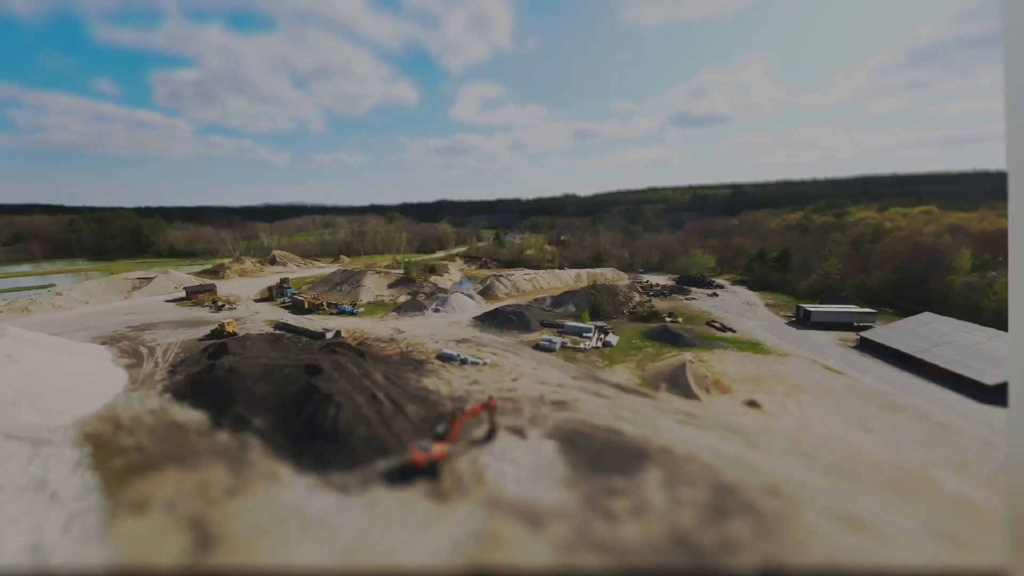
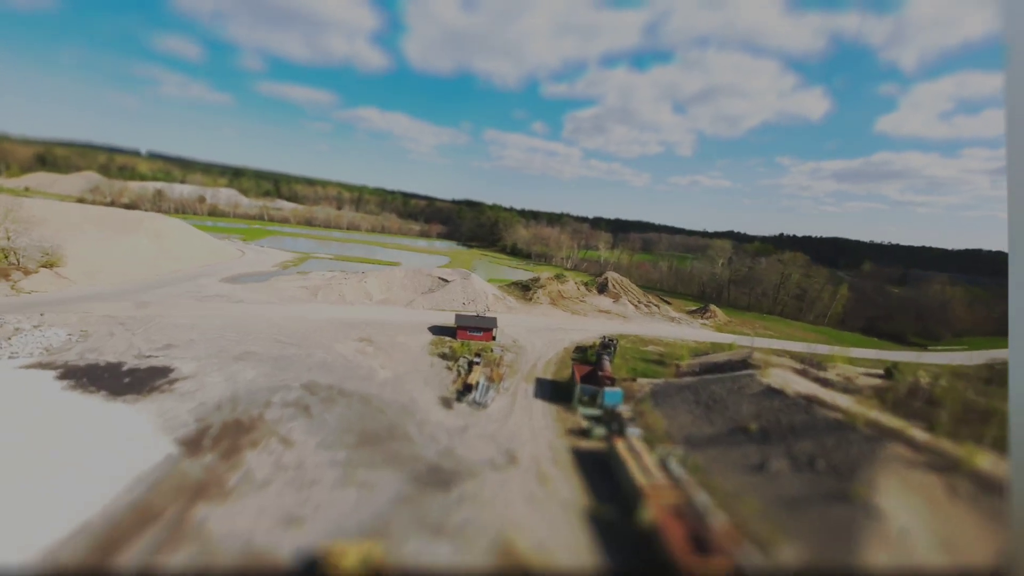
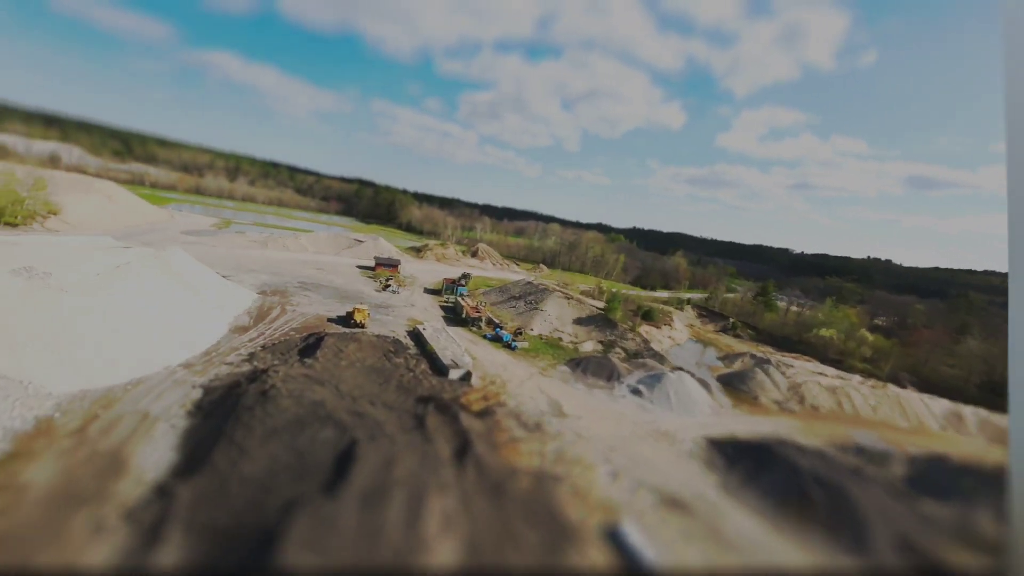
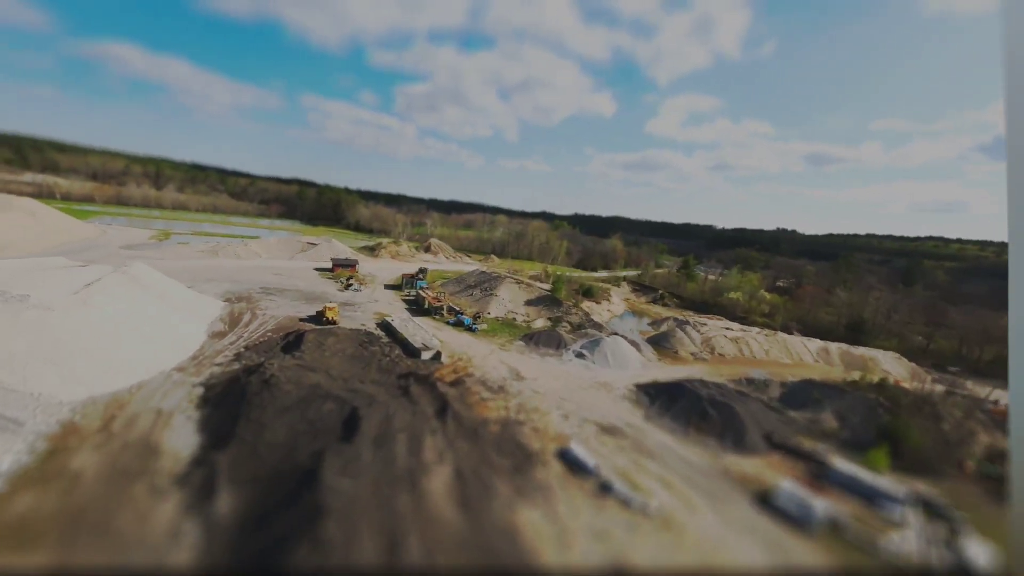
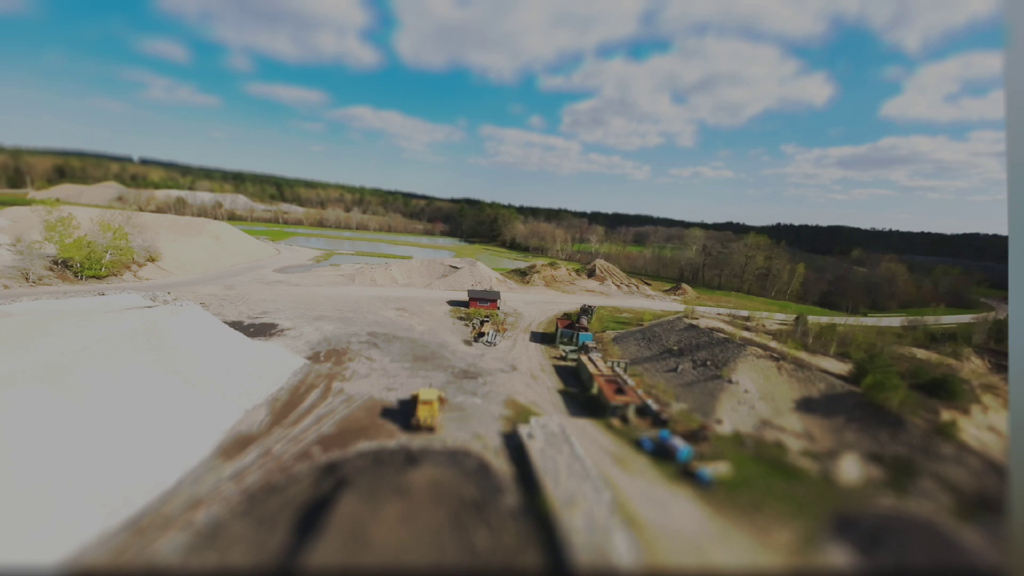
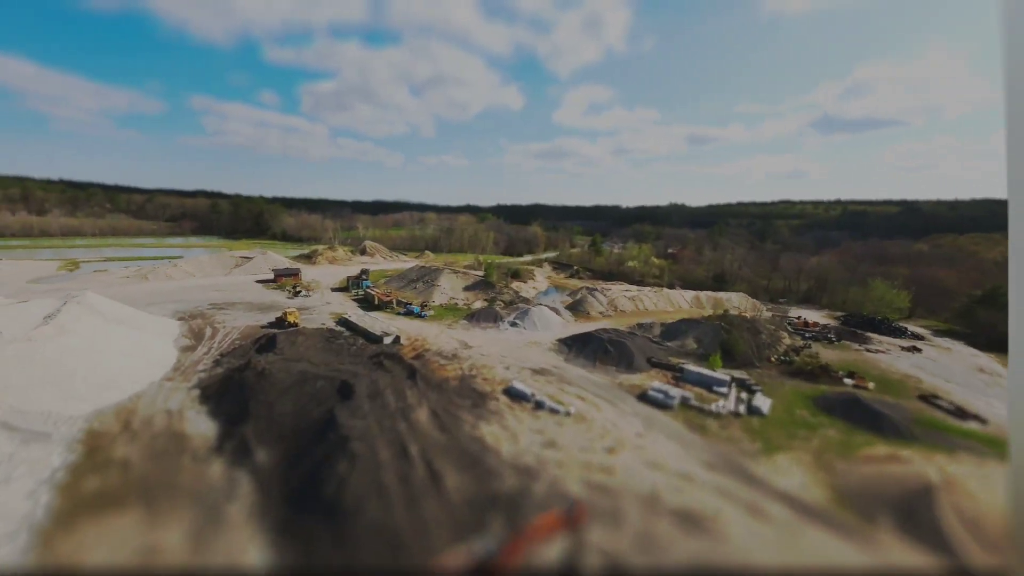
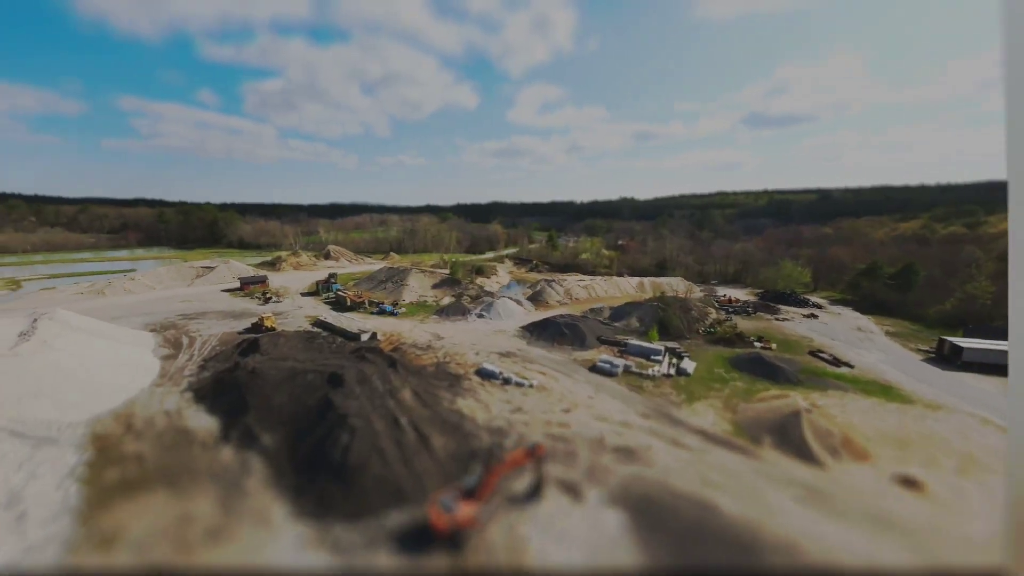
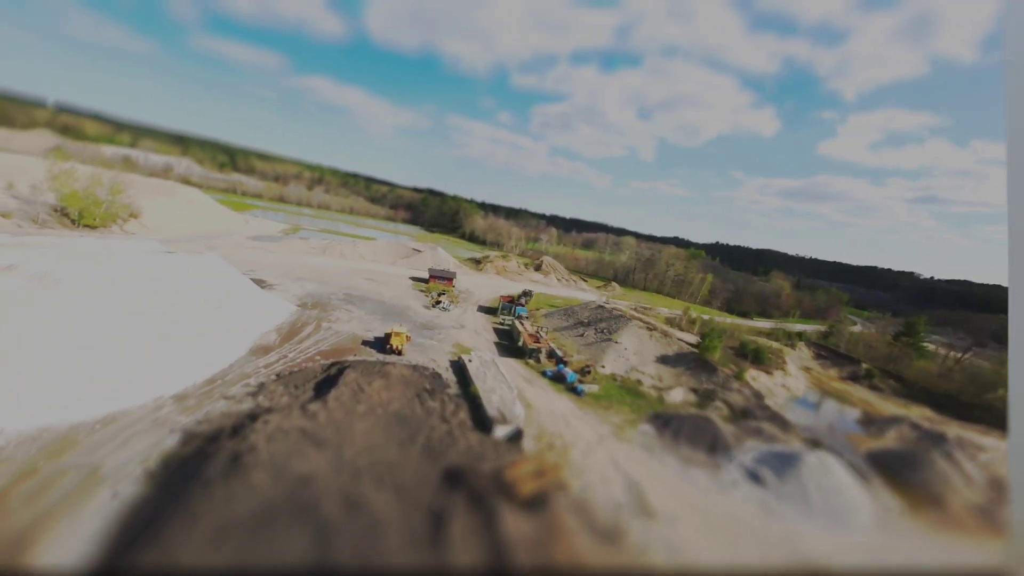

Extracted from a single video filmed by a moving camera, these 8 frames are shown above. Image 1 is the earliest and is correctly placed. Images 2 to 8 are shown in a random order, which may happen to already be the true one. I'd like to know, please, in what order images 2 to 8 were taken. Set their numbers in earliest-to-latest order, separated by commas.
7, 6, 4, 3, 8, 5, 2
